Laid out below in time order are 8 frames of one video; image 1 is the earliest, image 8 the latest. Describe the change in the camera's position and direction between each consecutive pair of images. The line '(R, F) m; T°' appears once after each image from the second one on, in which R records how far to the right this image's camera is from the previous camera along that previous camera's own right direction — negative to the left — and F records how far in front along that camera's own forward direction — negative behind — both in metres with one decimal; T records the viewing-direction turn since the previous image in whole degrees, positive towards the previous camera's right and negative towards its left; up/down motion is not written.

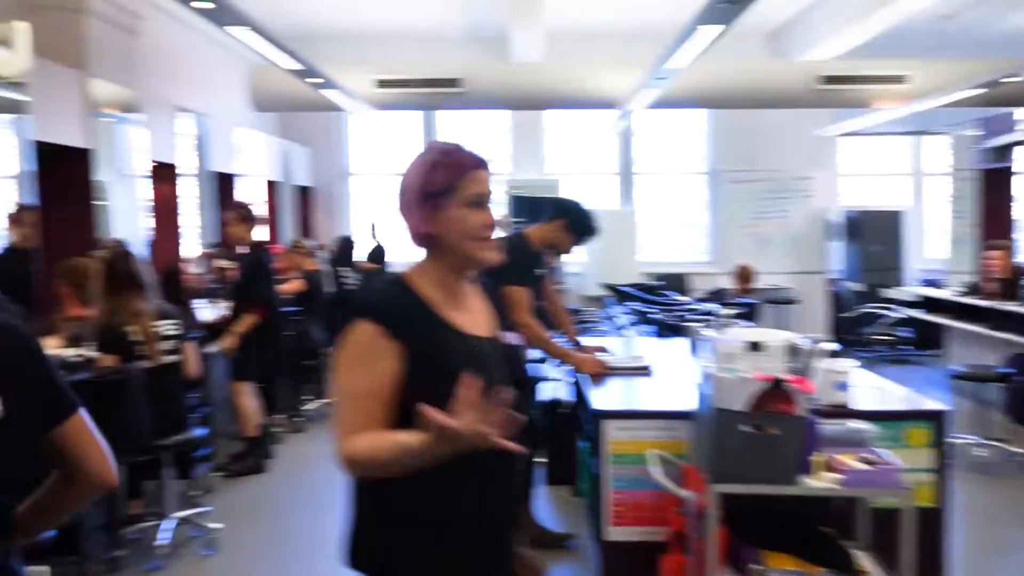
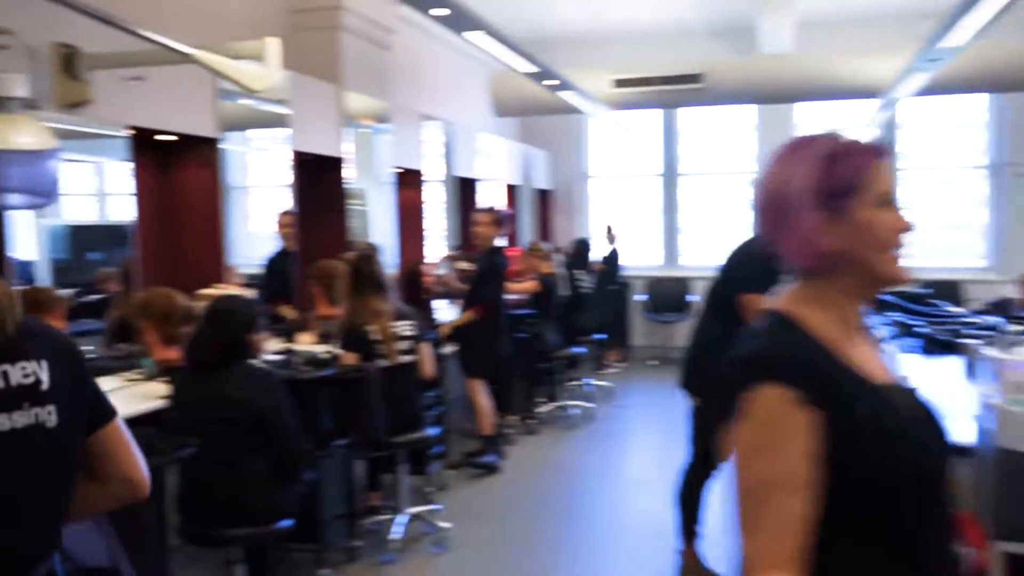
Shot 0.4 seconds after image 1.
(0.0, +0.2) m; -16°
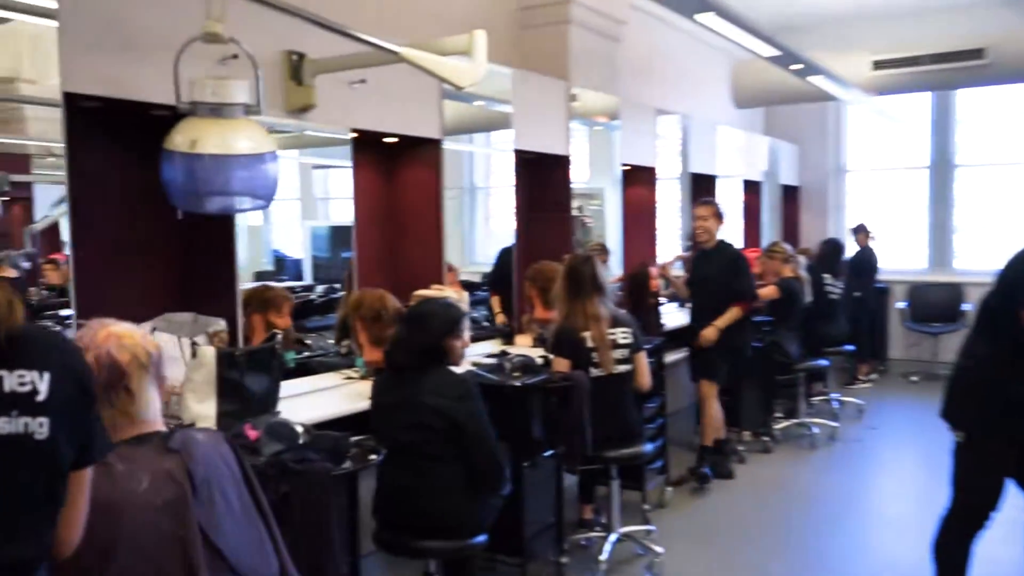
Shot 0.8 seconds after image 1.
(+0.1, +0.2) m; -16°
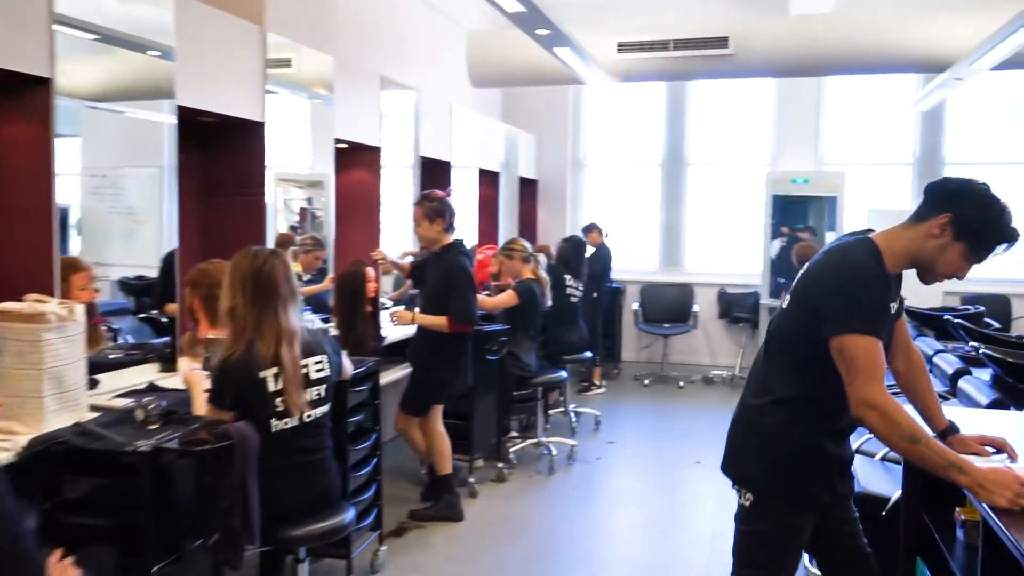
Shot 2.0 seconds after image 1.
(+0.3, +0.9) m; +17°
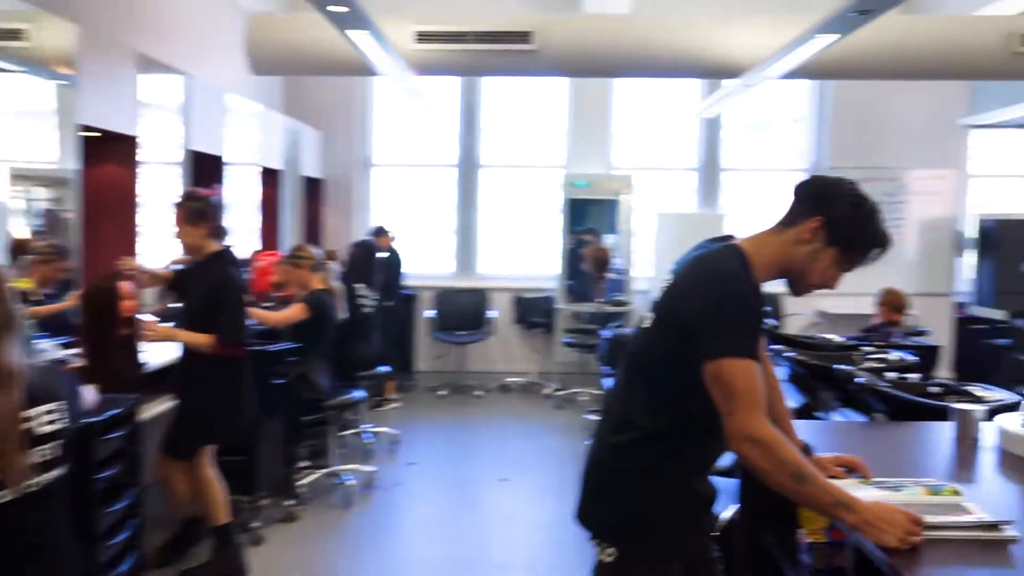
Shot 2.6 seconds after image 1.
(-0.1, +0.4) m; +15°
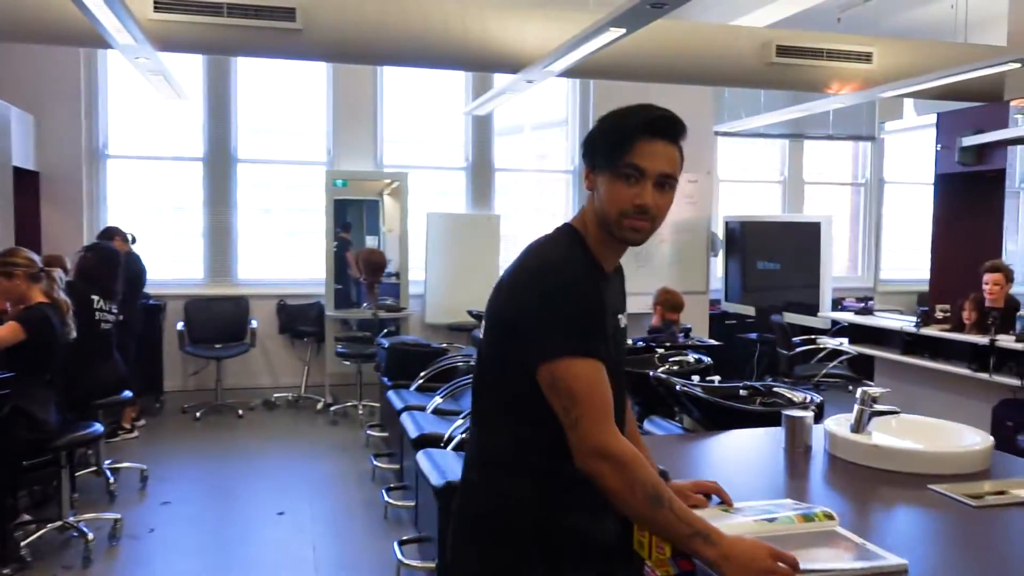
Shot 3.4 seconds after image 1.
(-0.1, +0.4) m; +17°
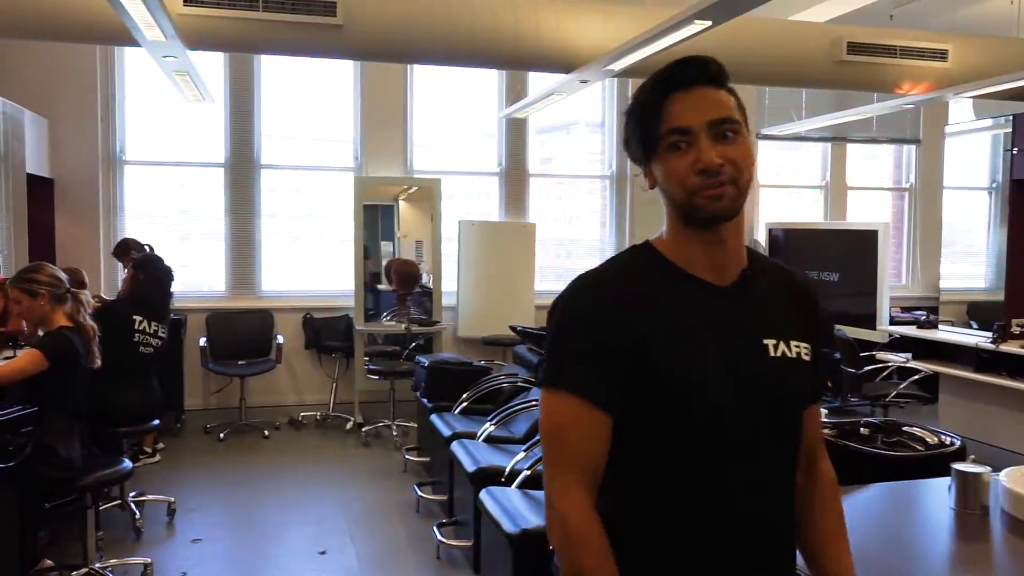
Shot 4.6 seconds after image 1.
(-0.3, +0.4) m; 0°
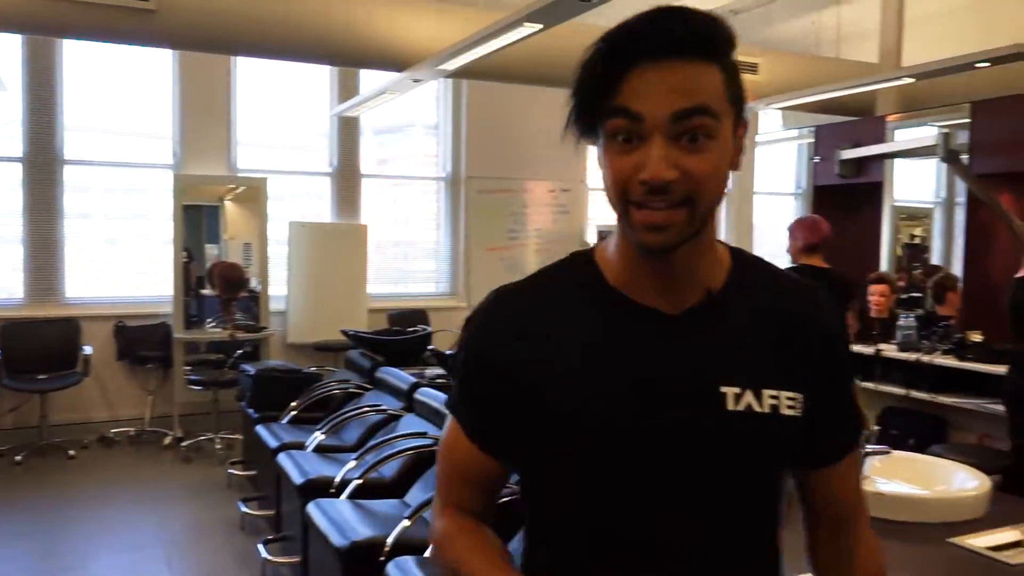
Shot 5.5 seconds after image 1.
(0.0, +0.1) m; +11°
